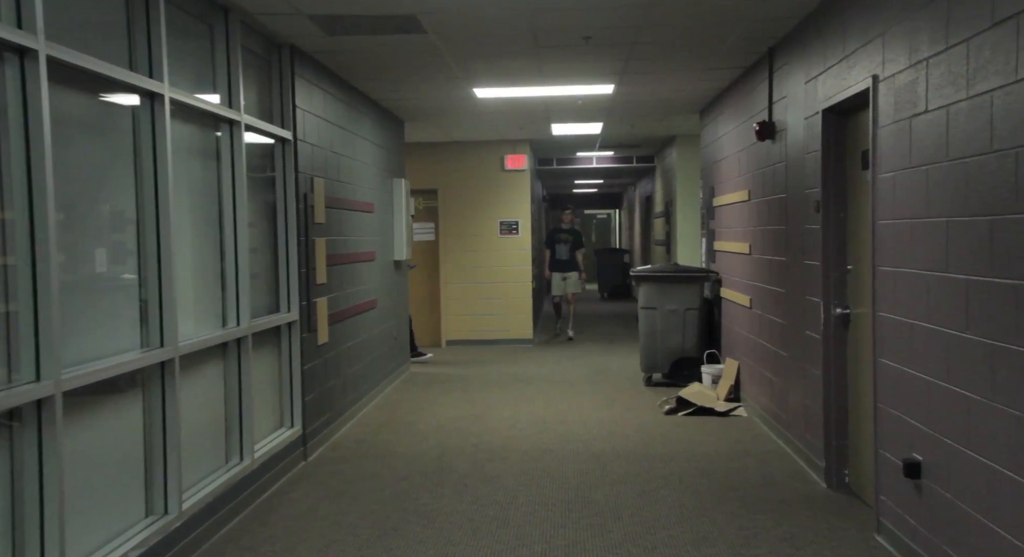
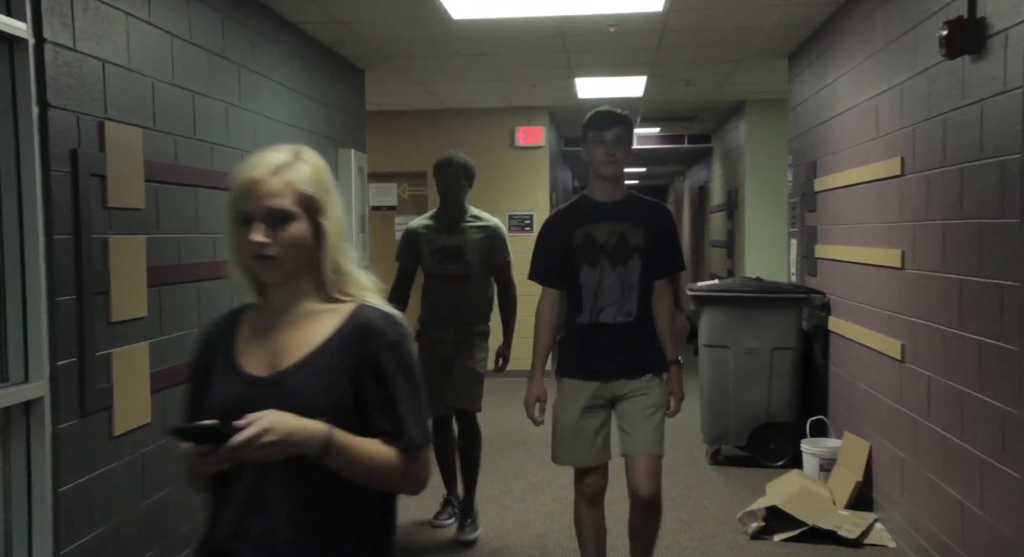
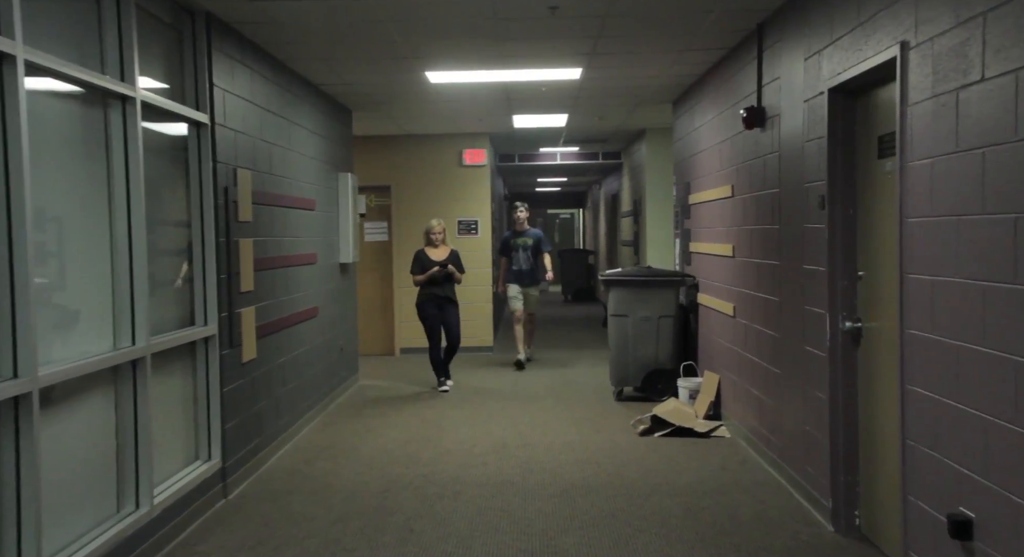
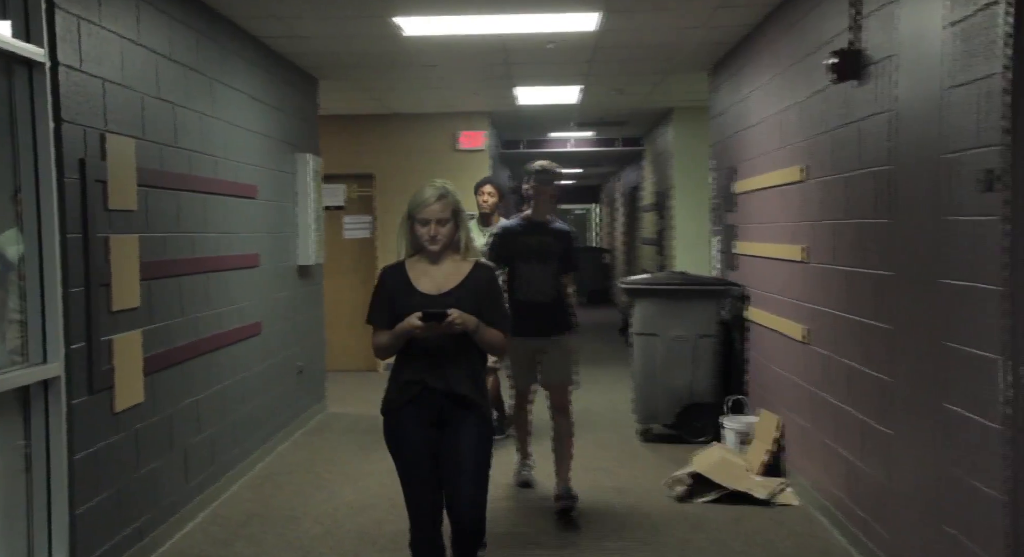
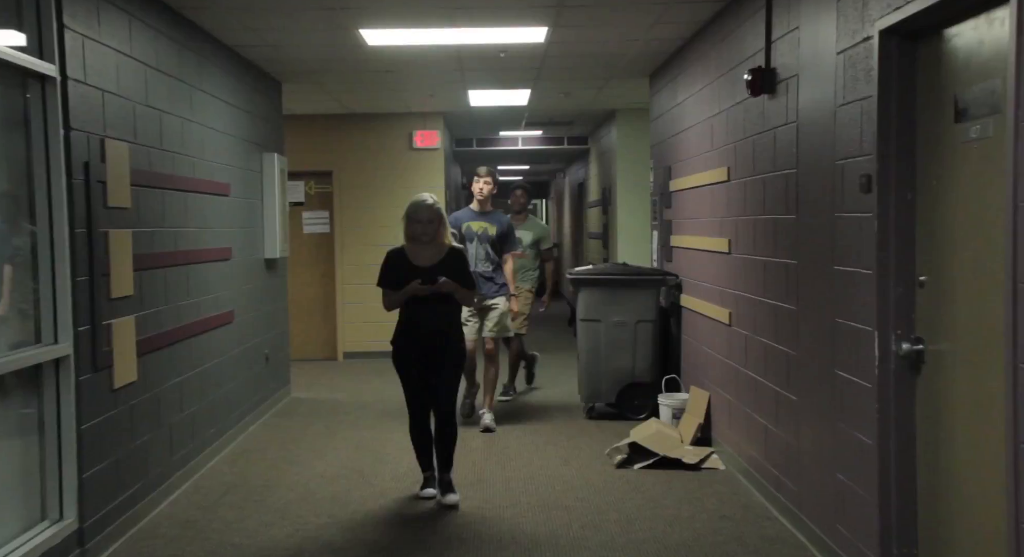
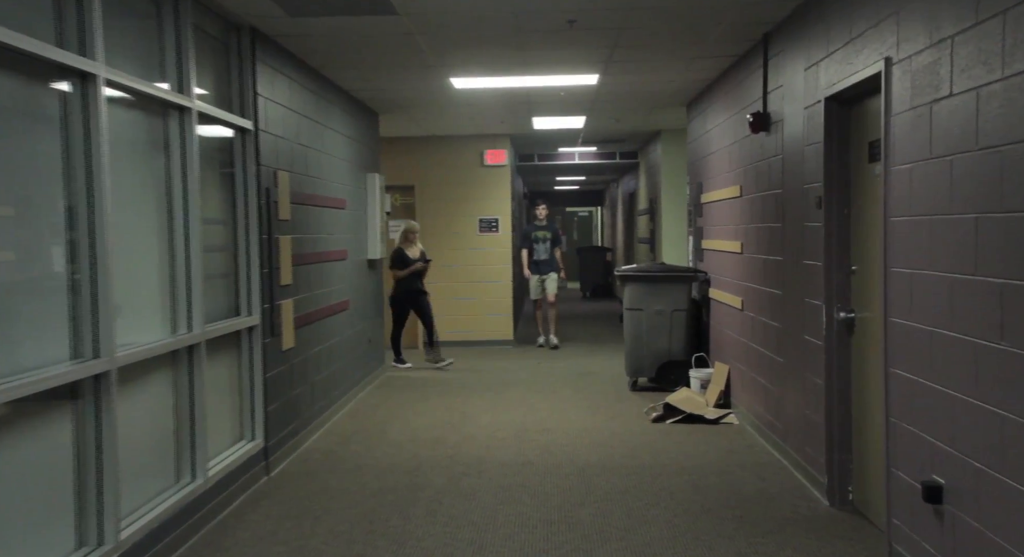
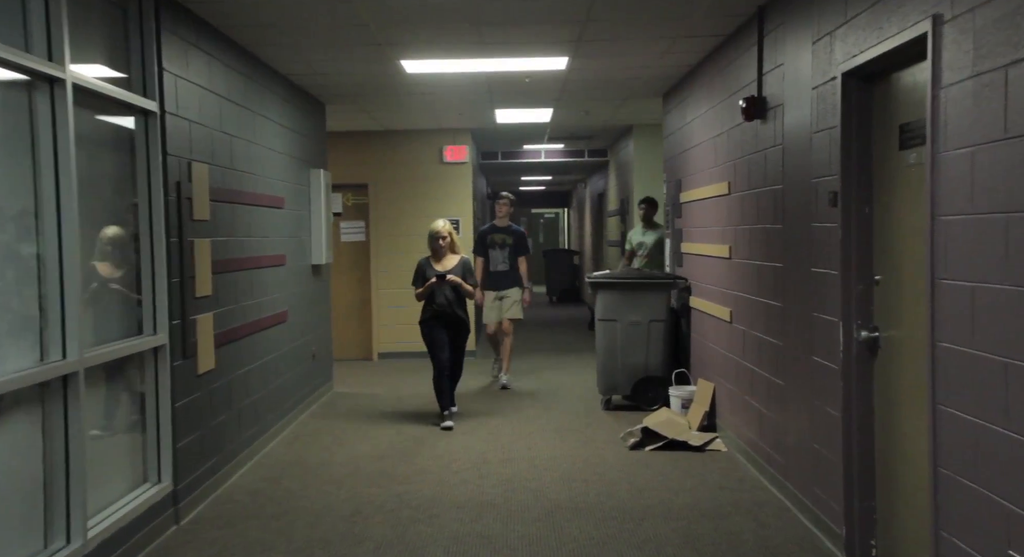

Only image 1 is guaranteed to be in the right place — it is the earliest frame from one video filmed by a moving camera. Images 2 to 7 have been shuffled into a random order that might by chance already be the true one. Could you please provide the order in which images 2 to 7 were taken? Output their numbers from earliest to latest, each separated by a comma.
6, 3, 7, 5, 4, 2
